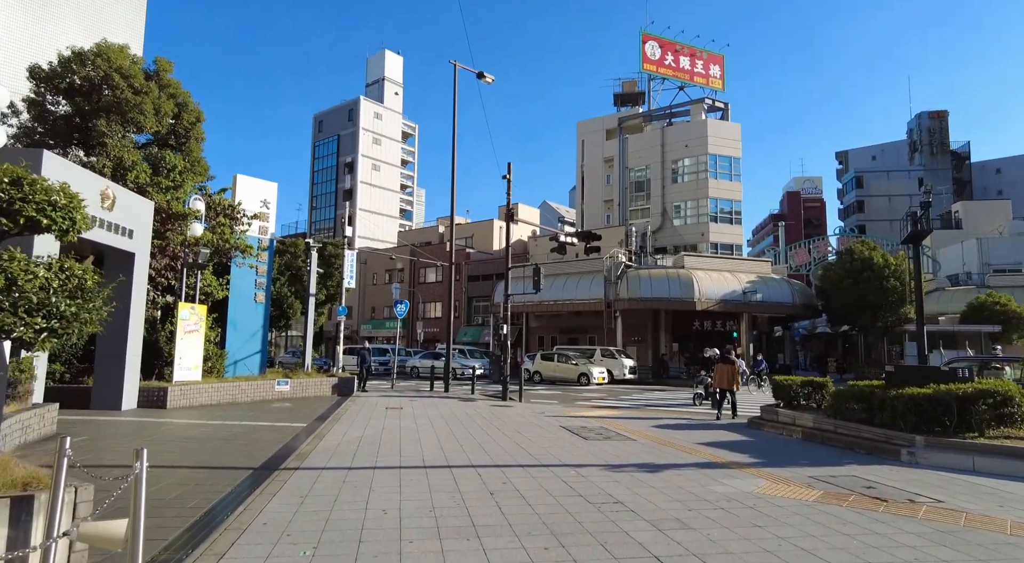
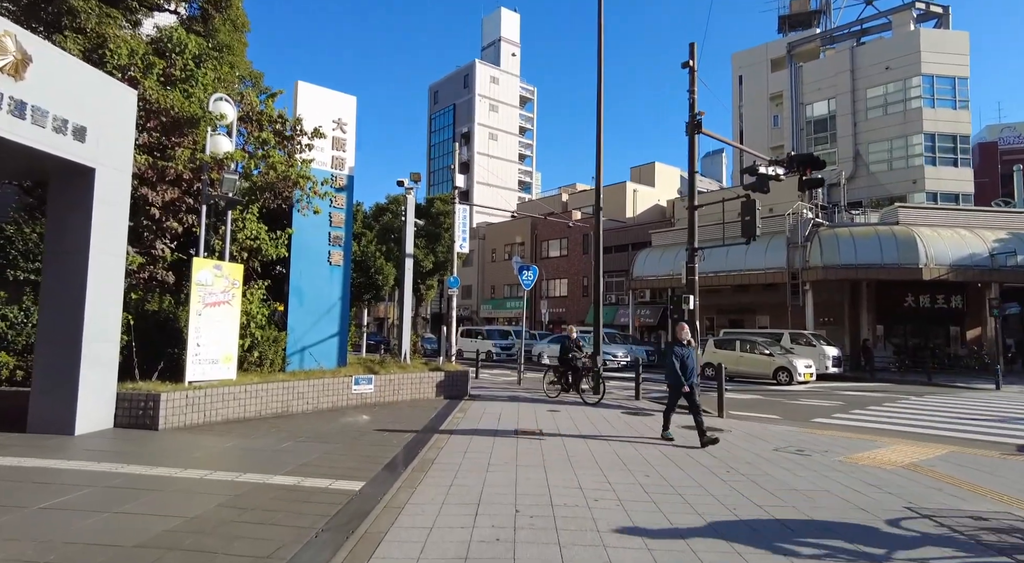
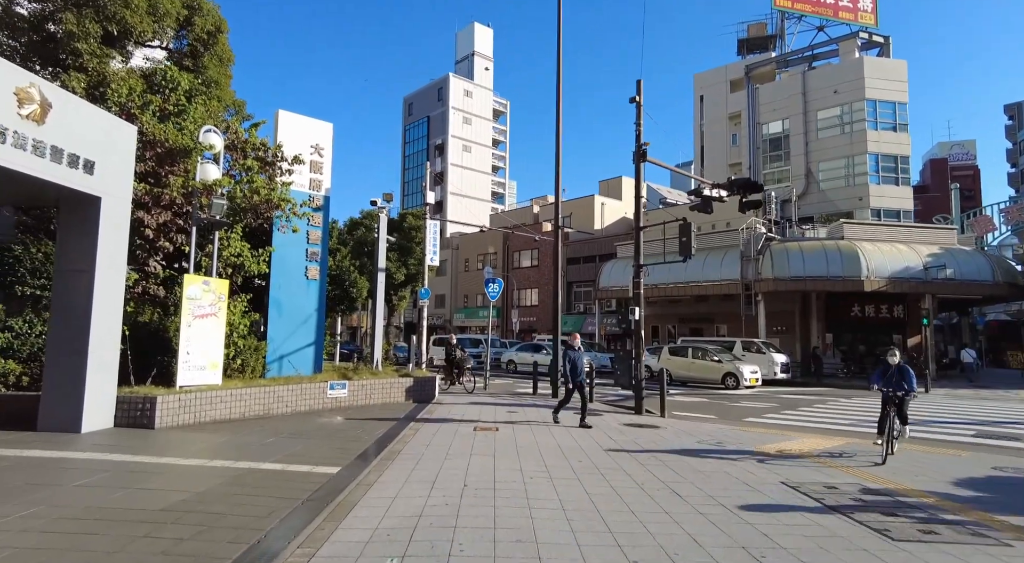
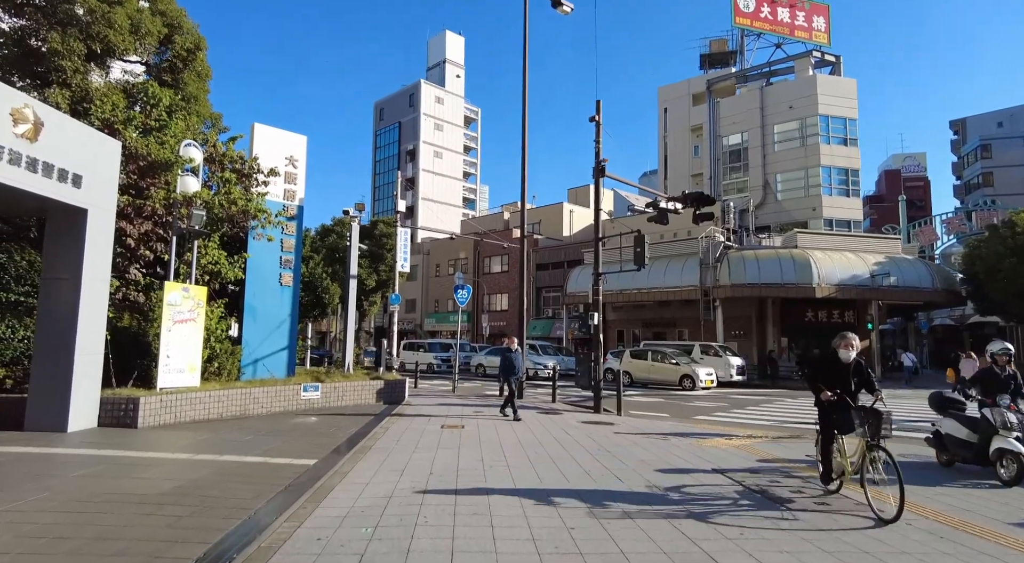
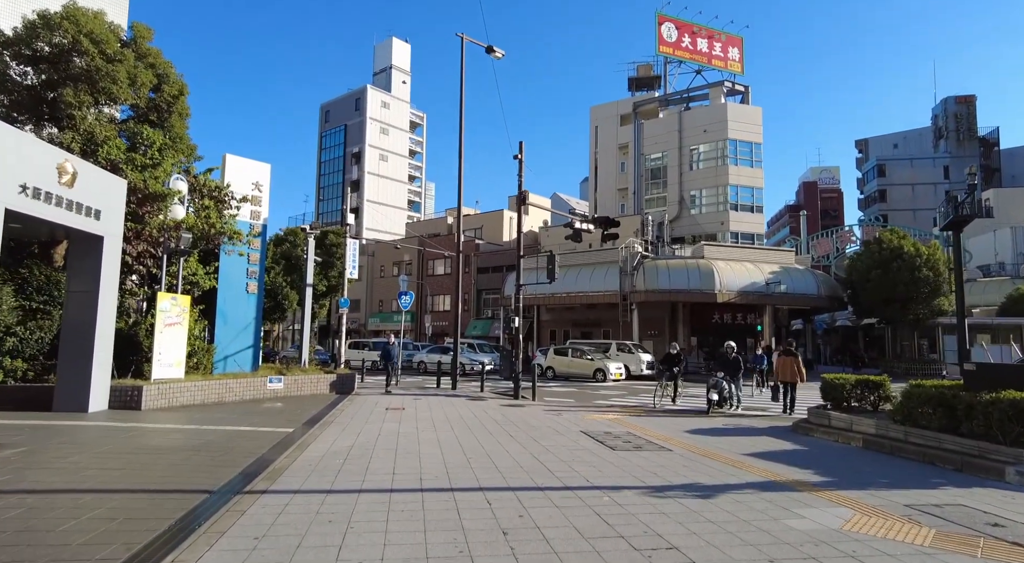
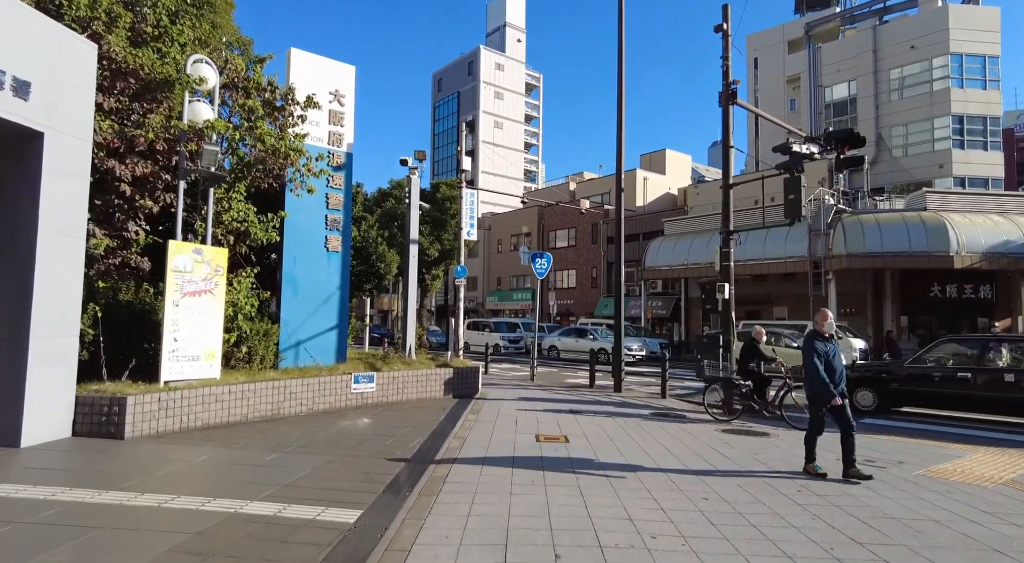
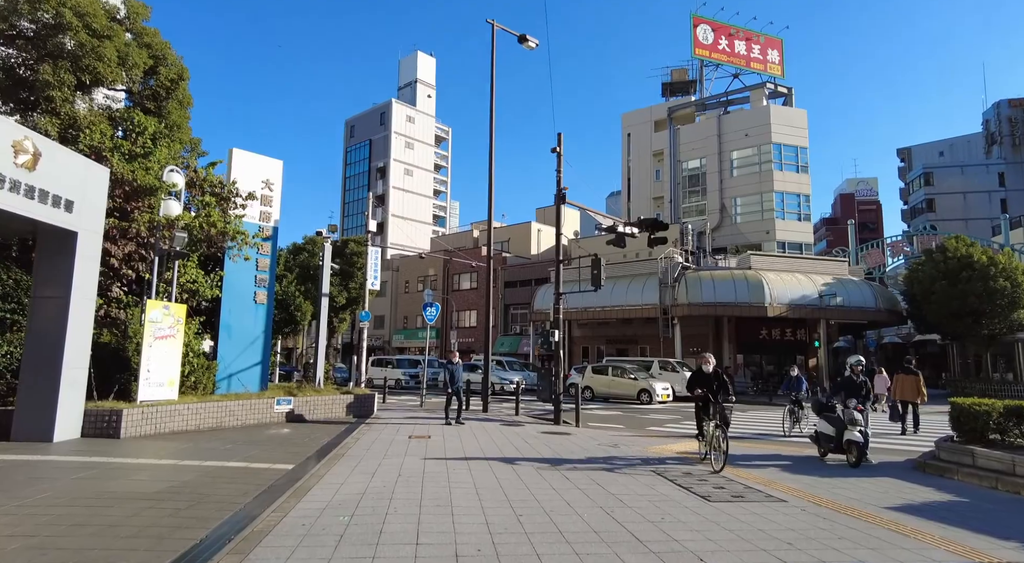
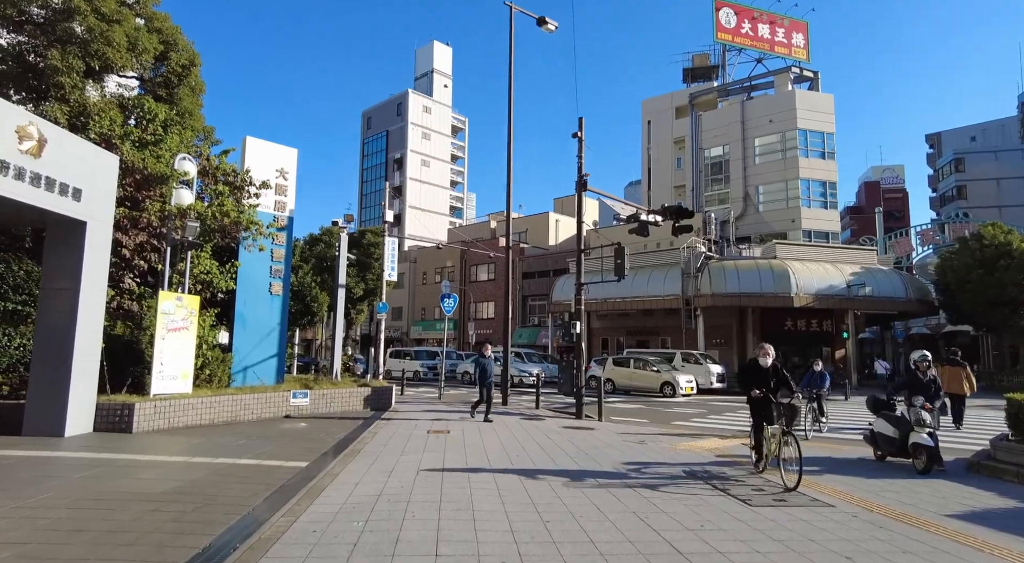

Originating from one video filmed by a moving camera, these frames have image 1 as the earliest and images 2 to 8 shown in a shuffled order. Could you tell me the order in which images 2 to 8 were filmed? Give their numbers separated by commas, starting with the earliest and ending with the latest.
5, 7, 8, 4, 3, 2, 6
